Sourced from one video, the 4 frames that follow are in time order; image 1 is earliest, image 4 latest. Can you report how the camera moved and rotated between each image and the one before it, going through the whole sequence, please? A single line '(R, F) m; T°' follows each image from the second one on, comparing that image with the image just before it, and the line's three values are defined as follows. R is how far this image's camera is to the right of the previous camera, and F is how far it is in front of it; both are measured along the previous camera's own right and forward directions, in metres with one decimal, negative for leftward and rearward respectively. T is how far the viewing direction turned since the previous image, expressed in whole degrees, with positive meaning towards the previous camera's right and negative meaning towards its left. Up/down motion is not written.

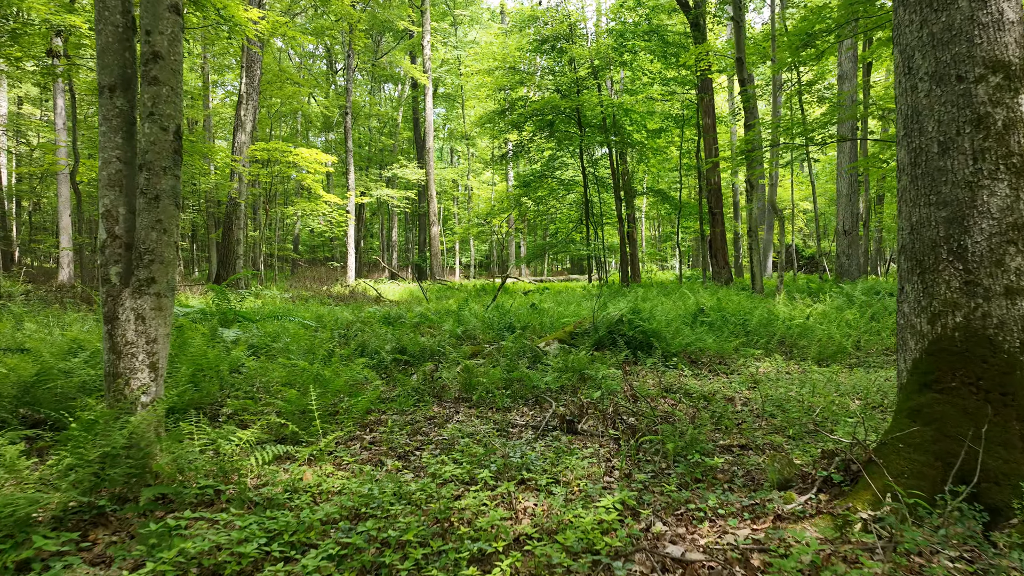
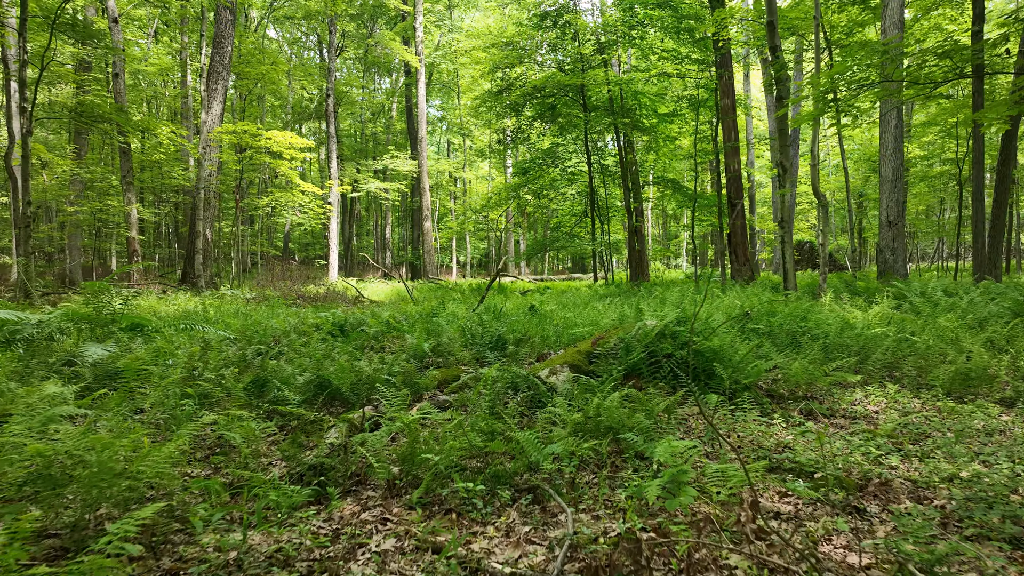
(+0.1, +2.0) m; 0°
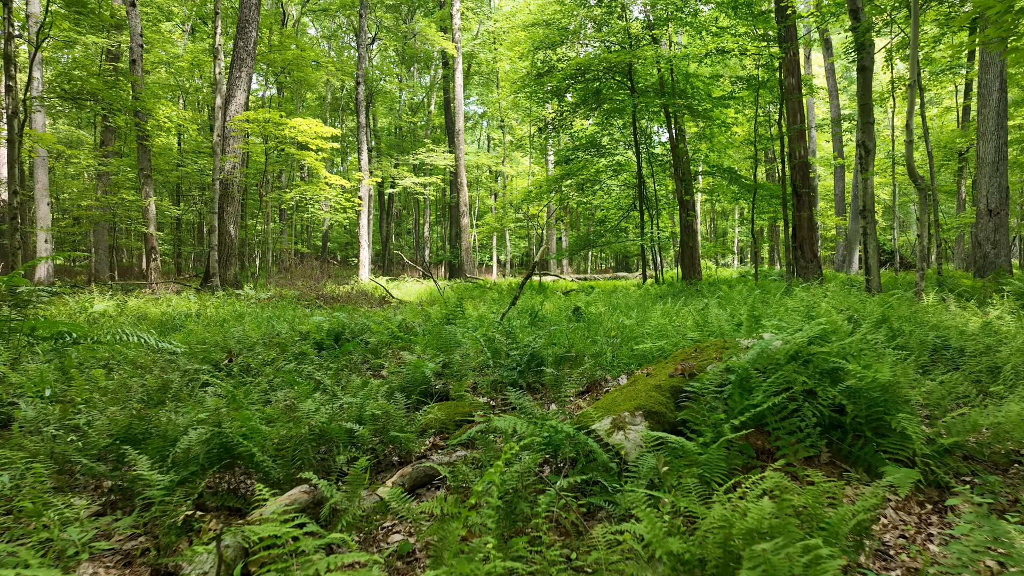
(0.0, +1.4) m; -3°
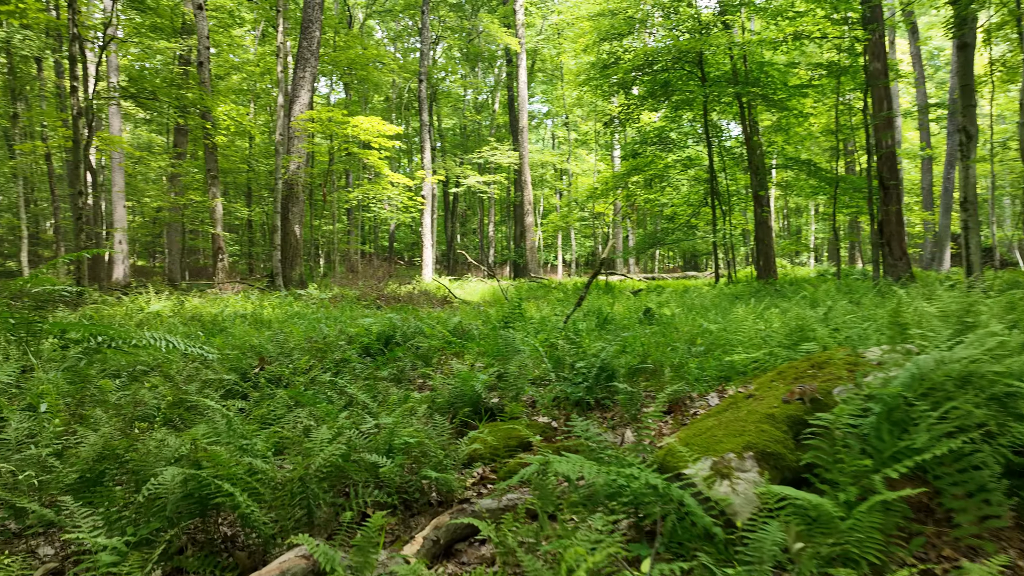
(0.0, +0.5) m; -5°
